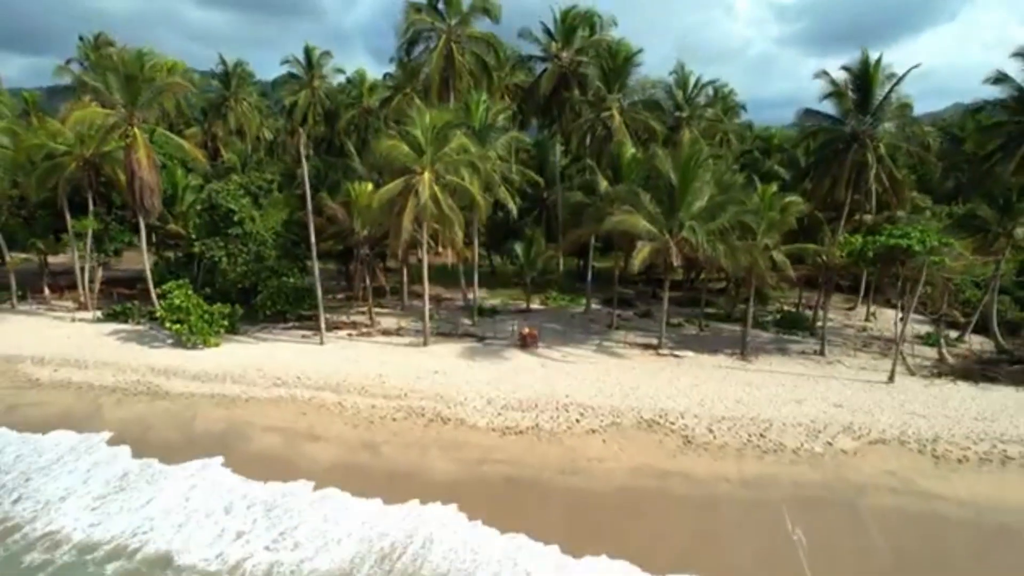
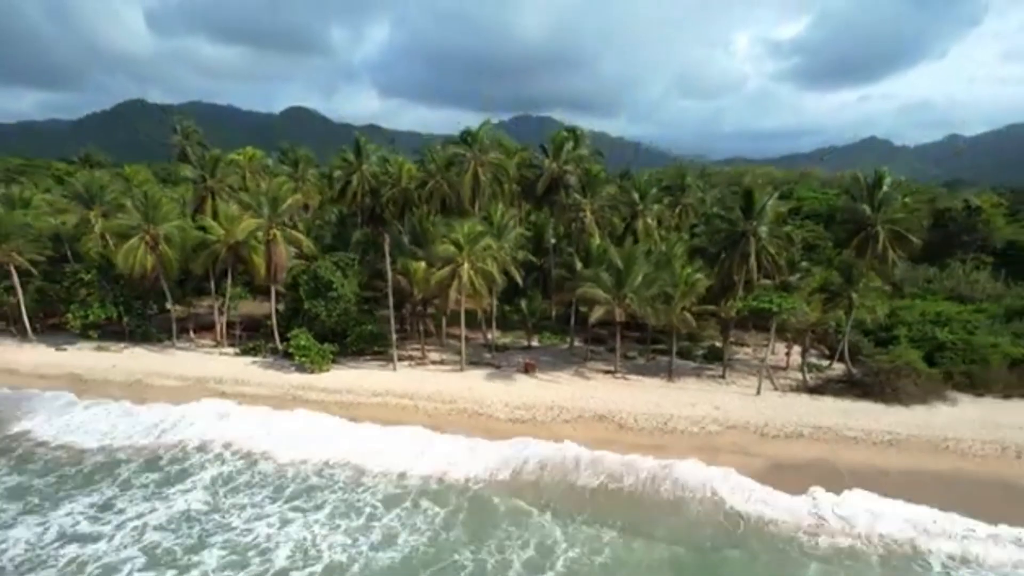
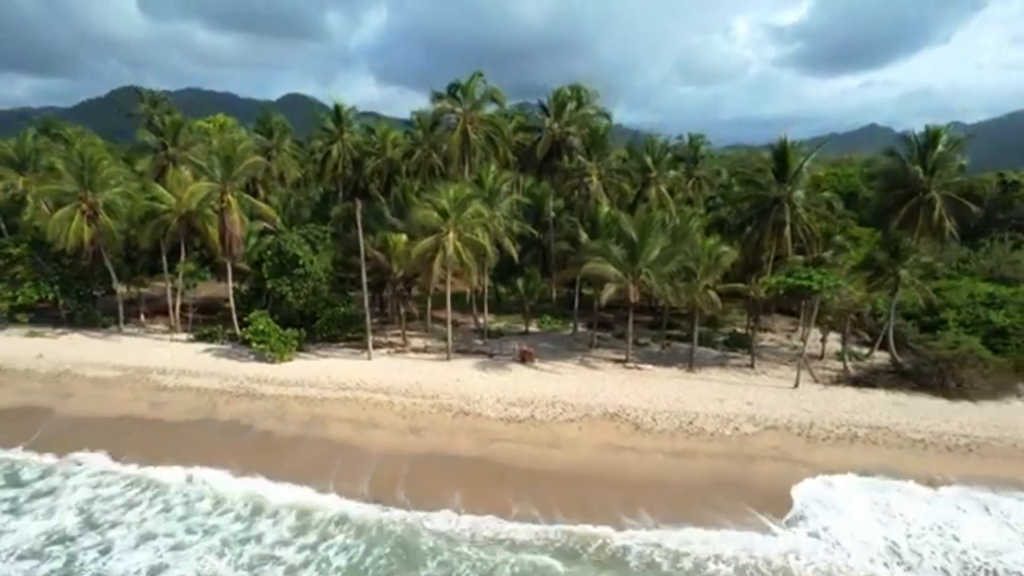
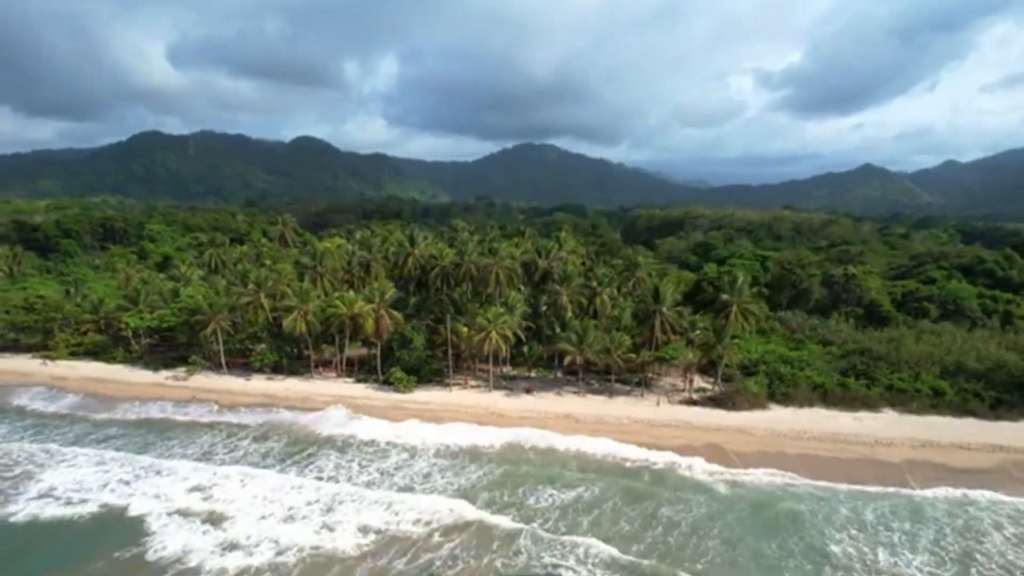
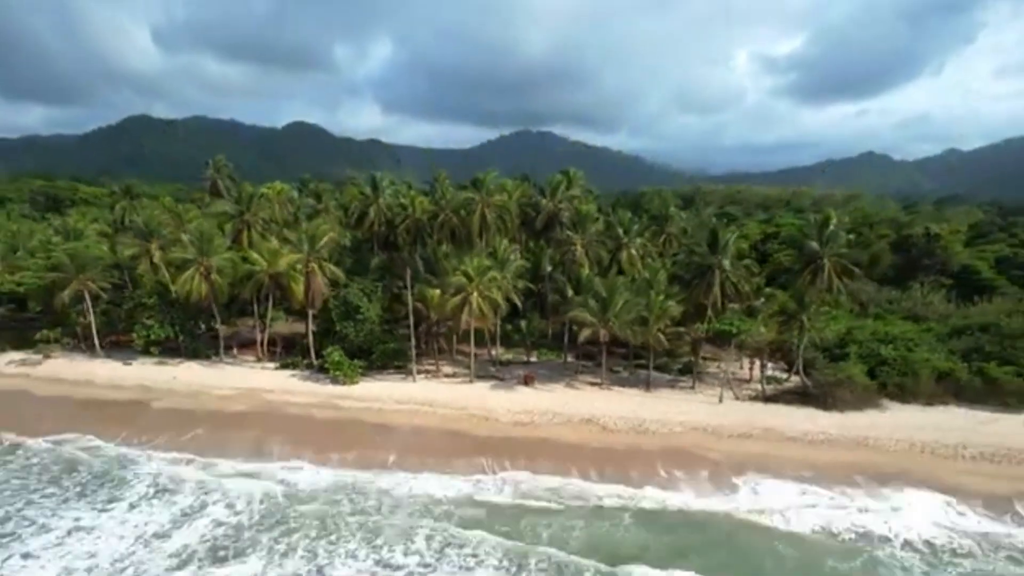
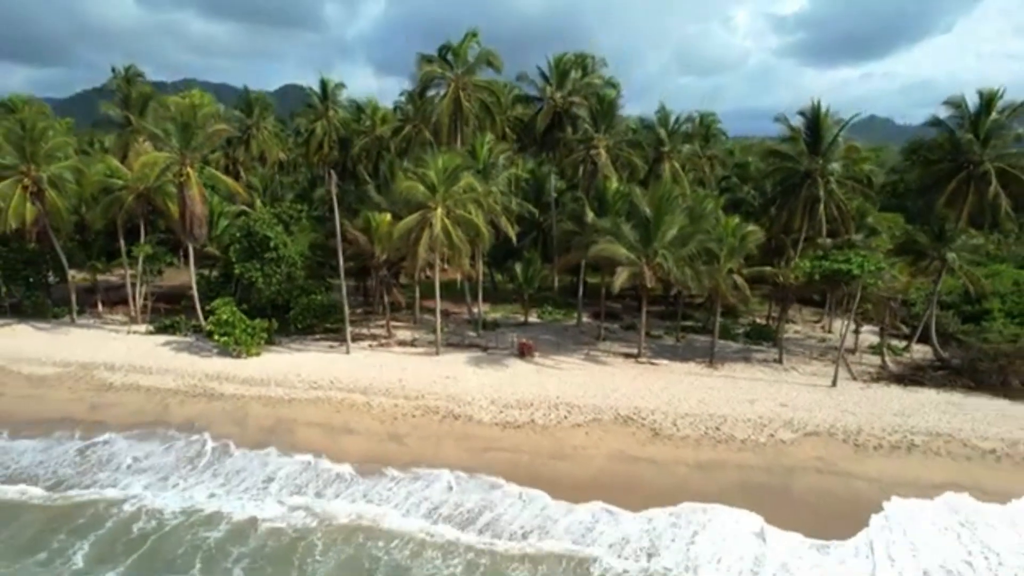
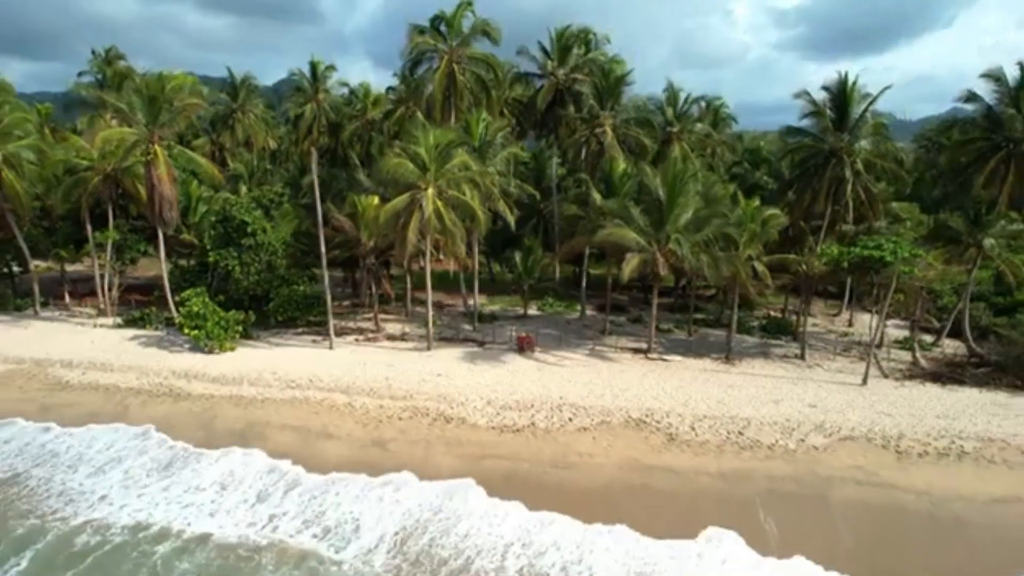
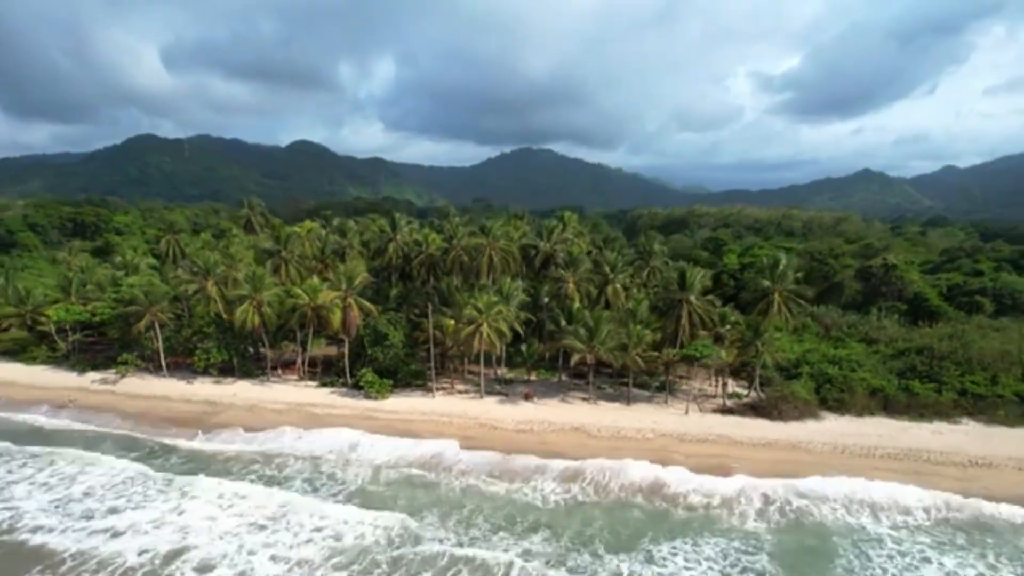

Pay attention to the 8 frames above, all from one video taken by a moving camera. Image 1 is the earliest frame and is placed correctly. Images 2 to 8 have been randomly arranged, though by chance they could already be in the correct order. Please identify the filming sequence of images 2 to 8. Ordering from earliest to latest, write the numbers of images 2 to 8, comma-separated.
7, 6, 3, 2, 5, 8, 4
